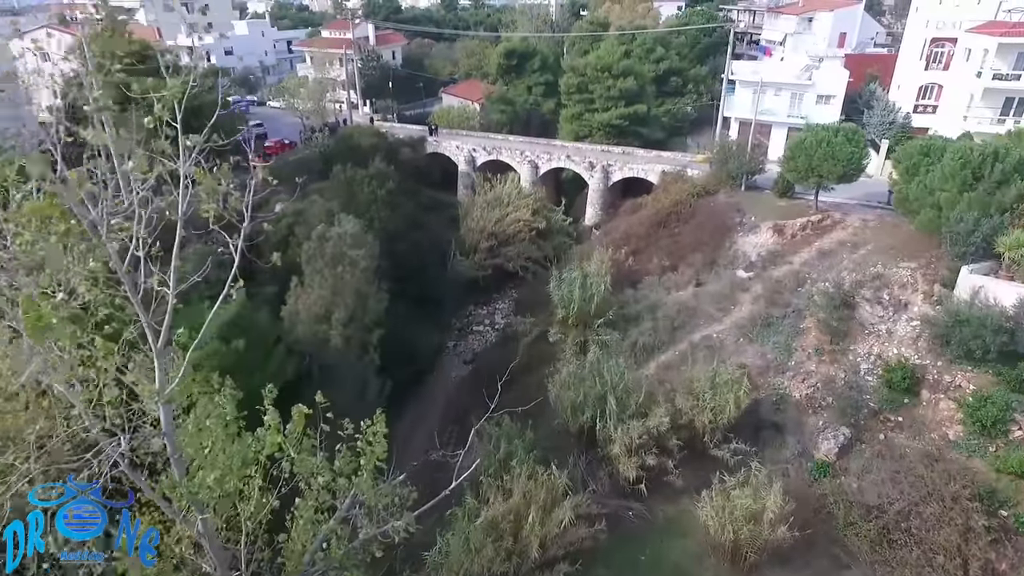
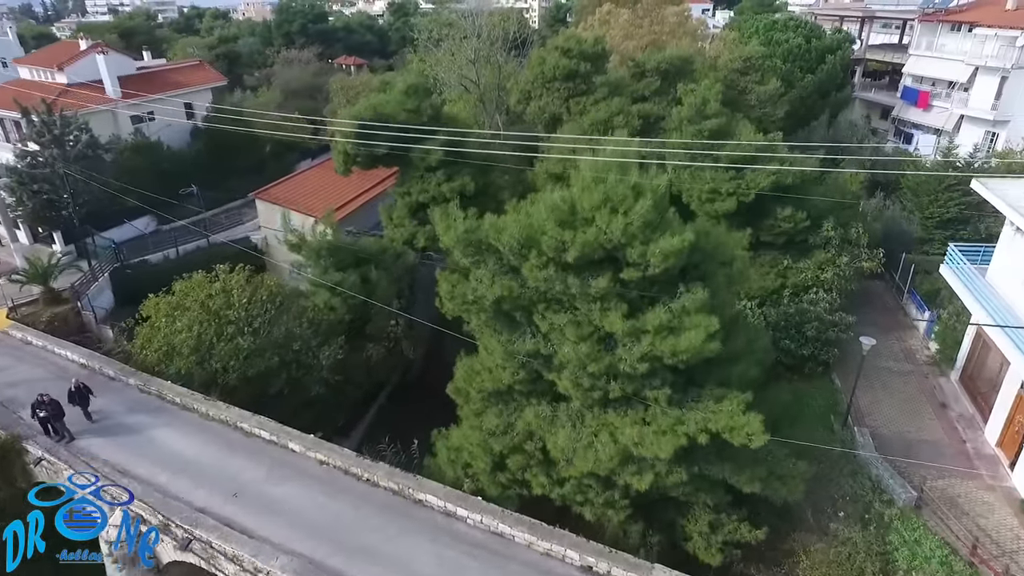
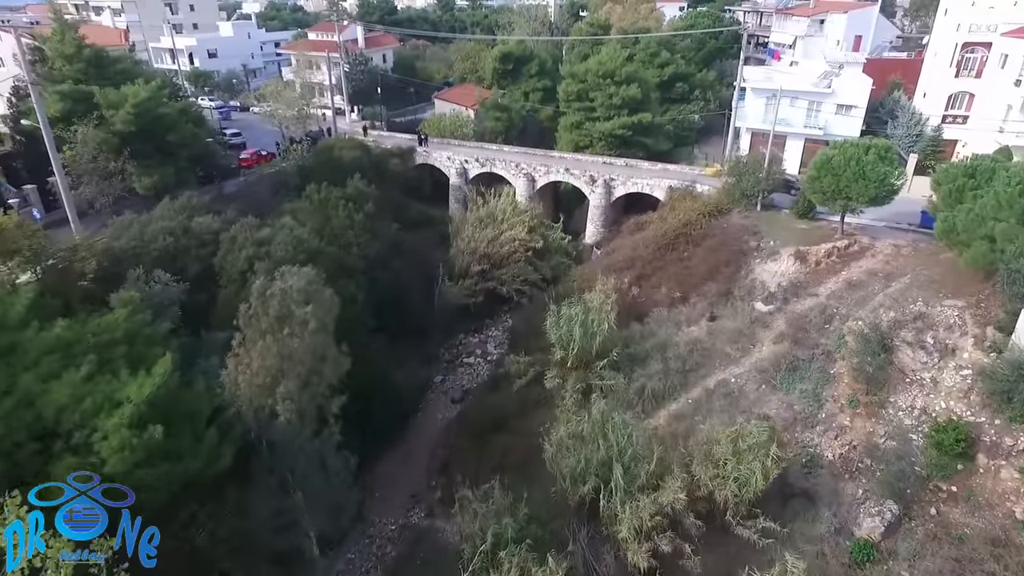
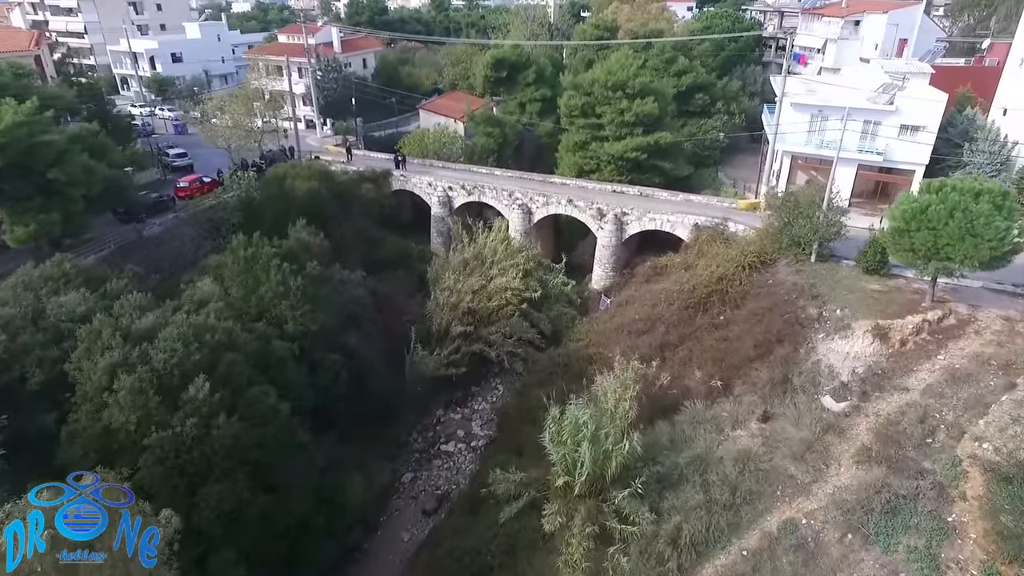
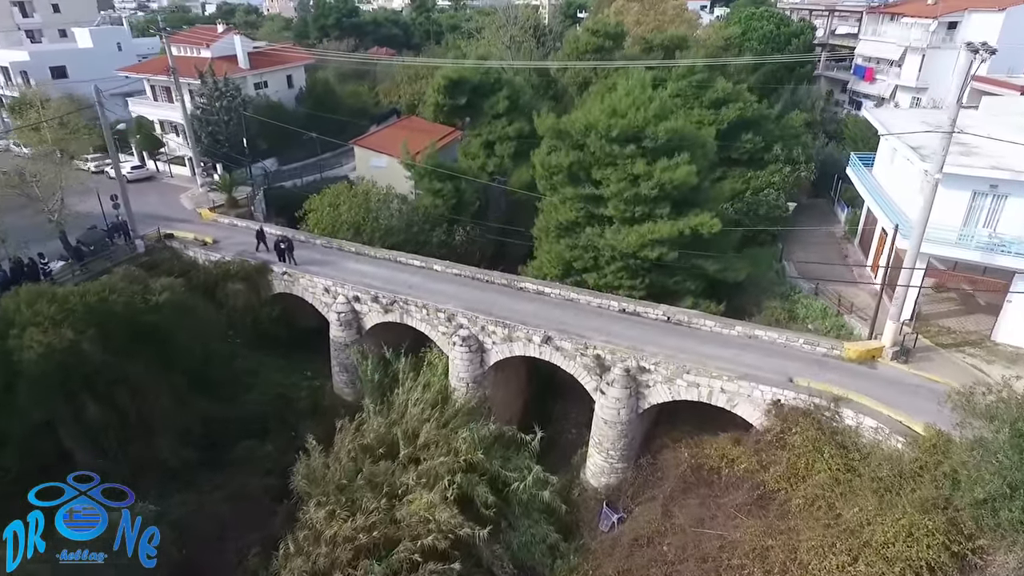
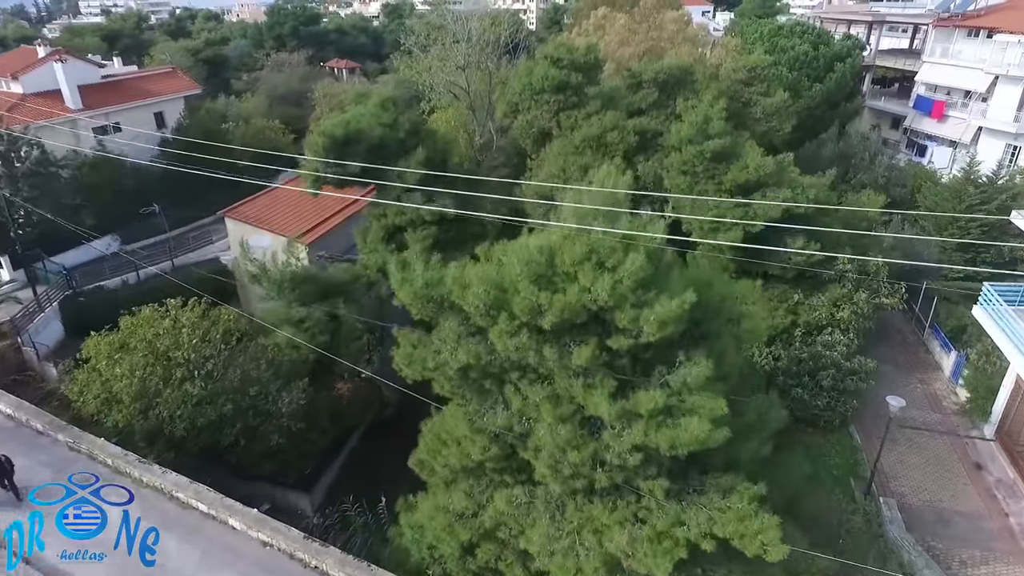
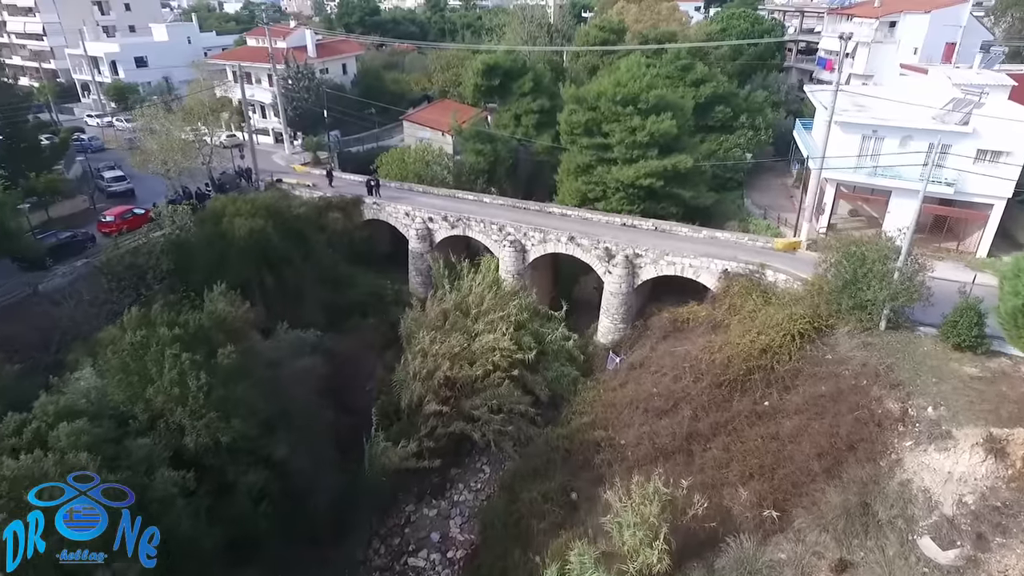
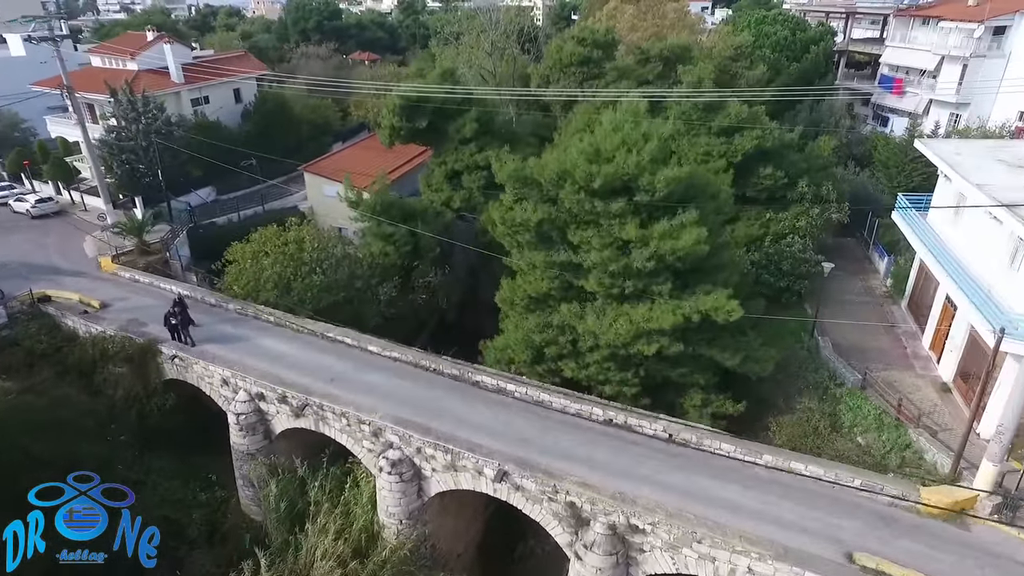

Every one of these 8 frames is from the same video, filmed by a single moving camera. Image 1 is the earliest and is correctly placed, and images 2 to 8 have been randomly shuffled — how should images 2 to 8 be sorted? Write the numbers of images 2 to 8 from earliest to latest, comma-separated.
3, 4, 7, 5, 8, 2, 6
